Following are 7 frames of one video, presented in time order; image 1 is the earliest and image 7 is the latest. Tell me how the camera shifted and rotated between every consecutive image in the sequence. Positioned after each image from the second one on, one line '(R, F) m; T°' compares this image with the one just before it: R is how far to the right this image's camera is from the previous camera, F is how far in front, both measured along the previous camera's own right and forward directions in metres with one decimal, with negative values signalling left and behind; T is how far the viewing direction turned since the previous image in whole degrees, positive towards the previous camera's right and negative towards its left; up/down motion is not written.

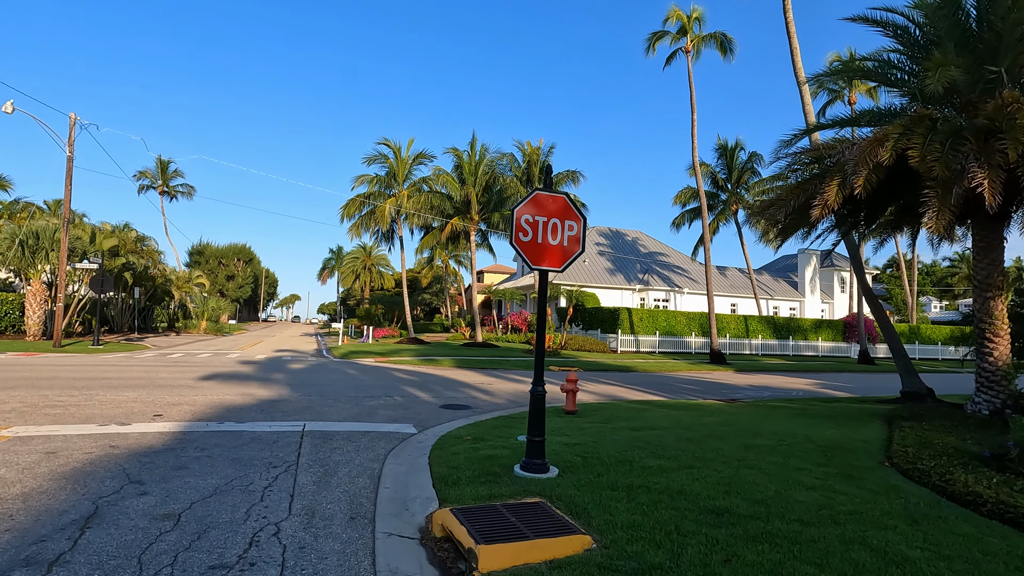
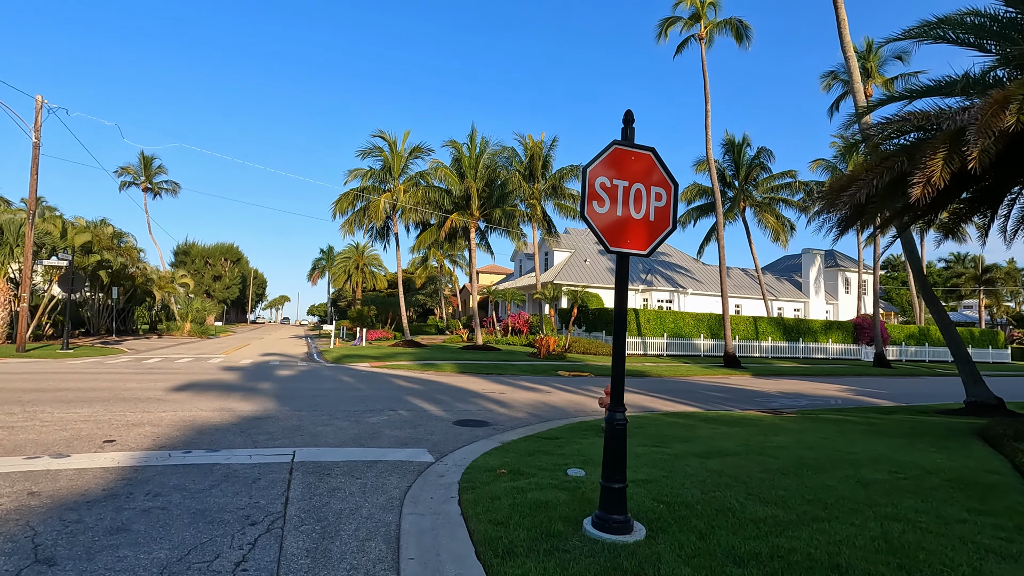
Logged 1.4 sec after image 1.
(-0.6, +1.7) m; +1°
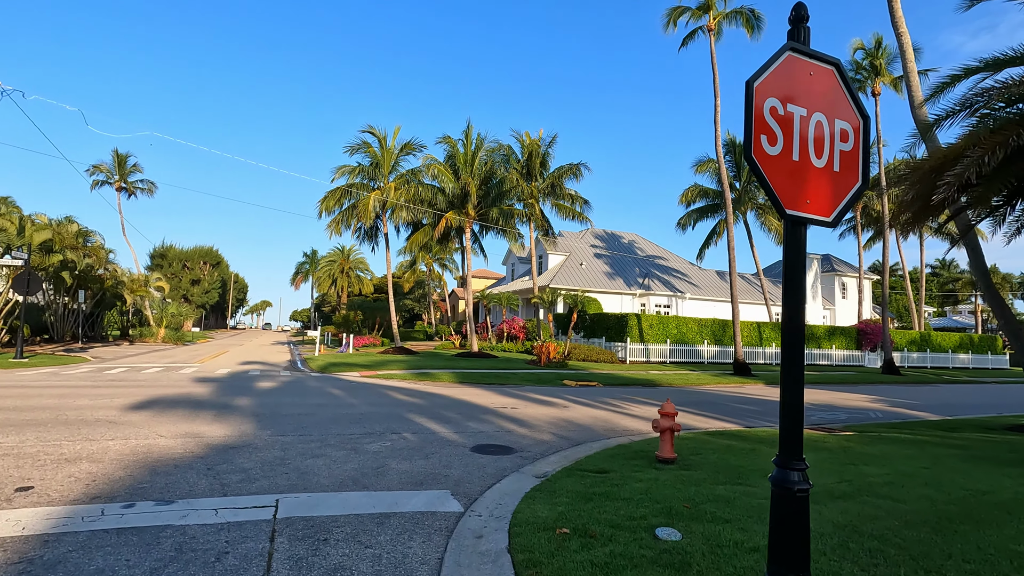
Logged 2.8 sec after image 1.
(-0.6, +1.7) m; +2°
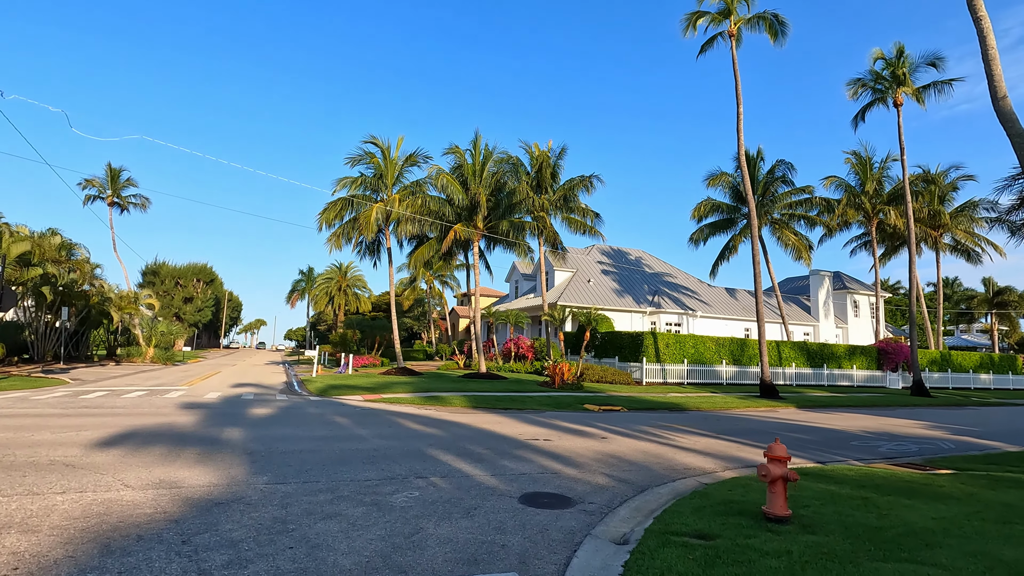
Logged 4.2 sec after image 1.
(-0.7, +1.6) m; 0°
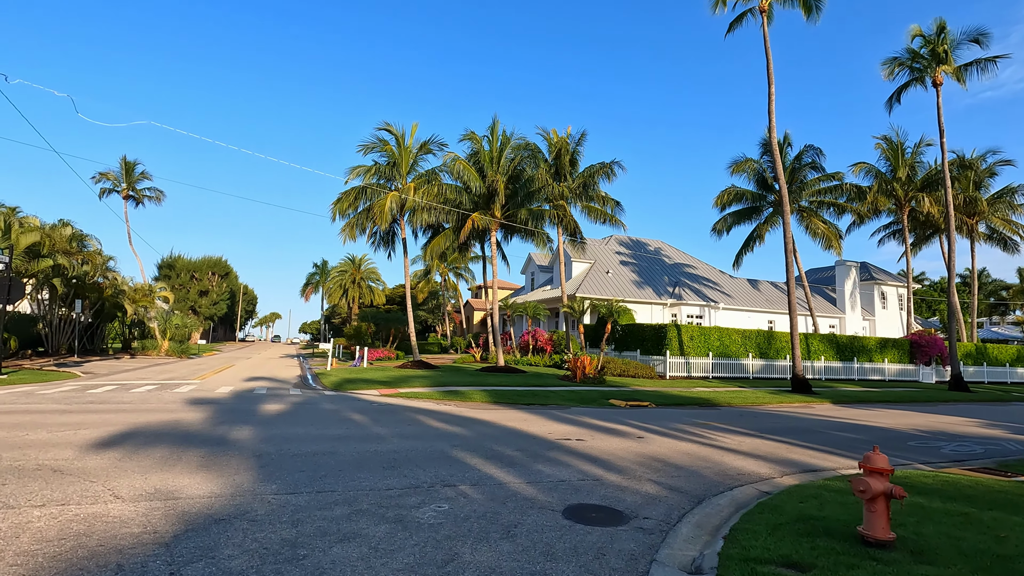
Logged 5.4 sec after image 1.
(-0.3, +0.9) m; -1°
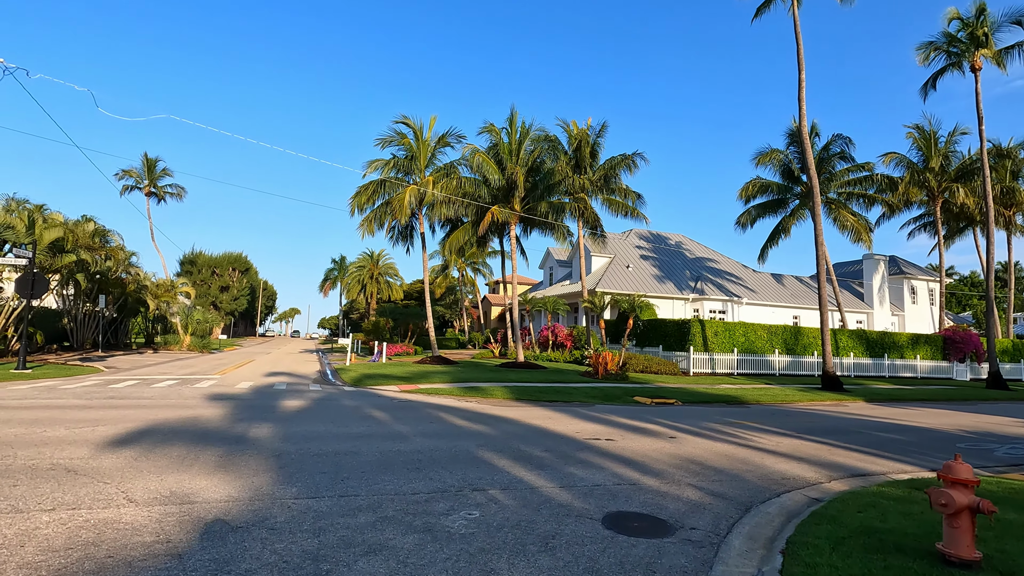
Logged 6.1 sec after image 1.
(-0.2, +0.4) m; -2°
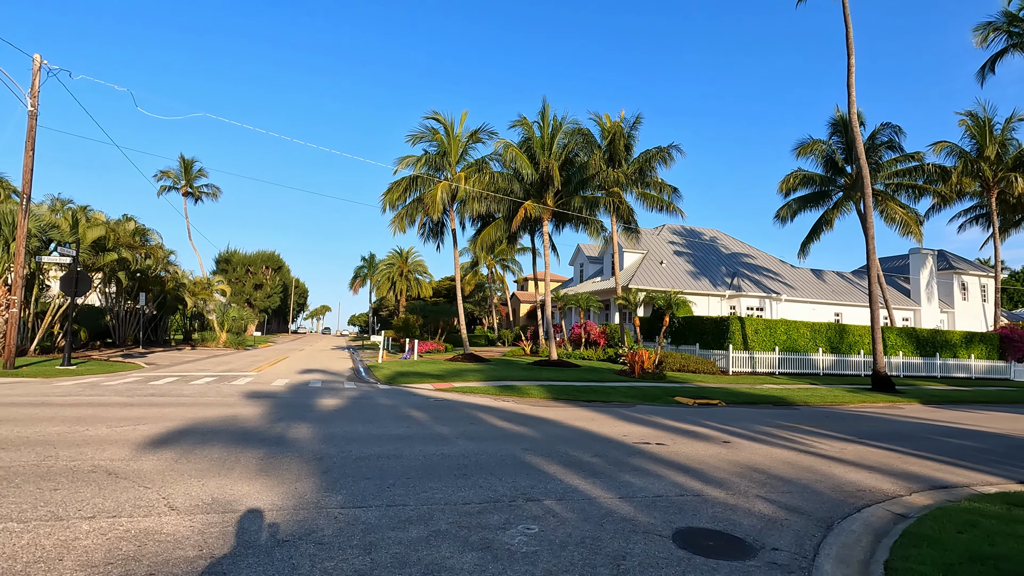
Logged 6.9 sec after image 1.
(-0.3, +0.4) m; -3°
